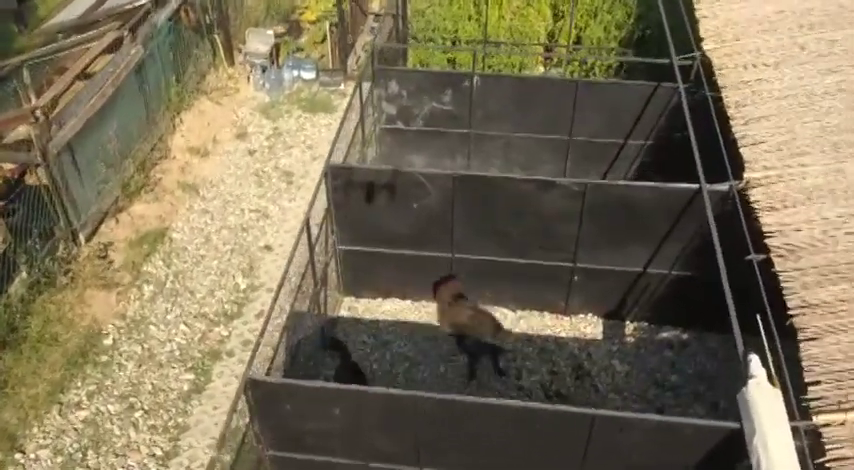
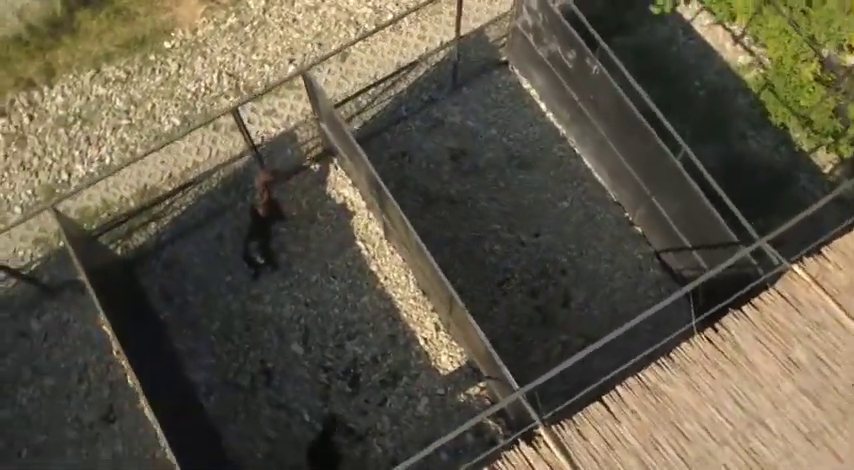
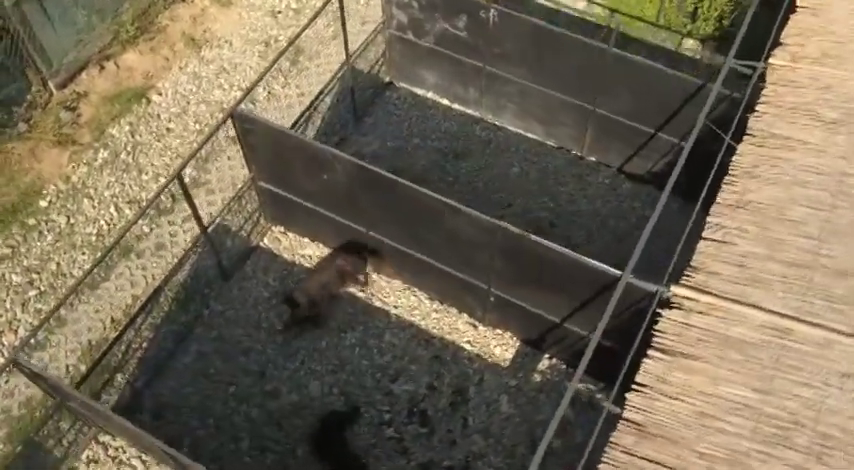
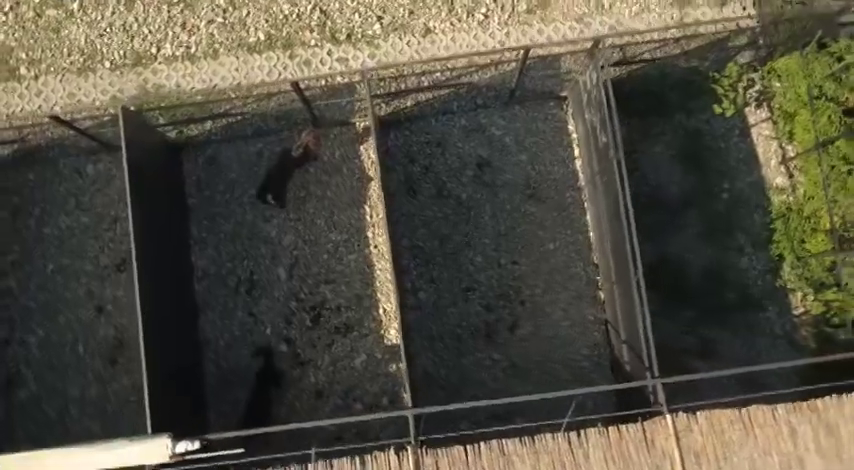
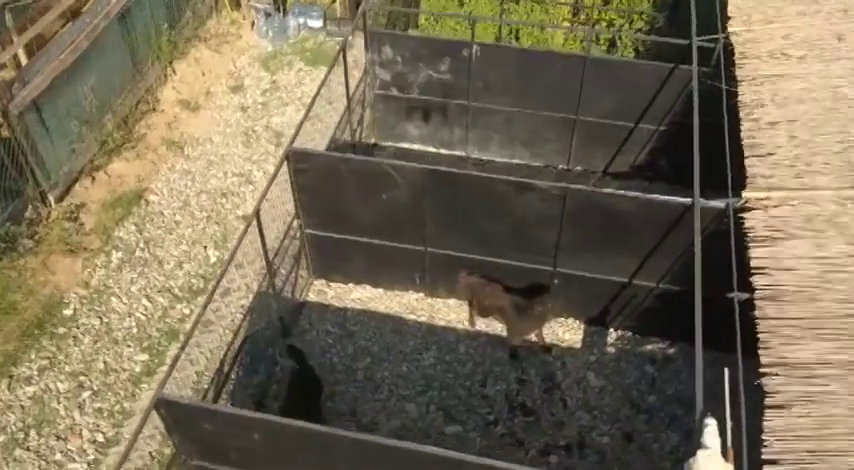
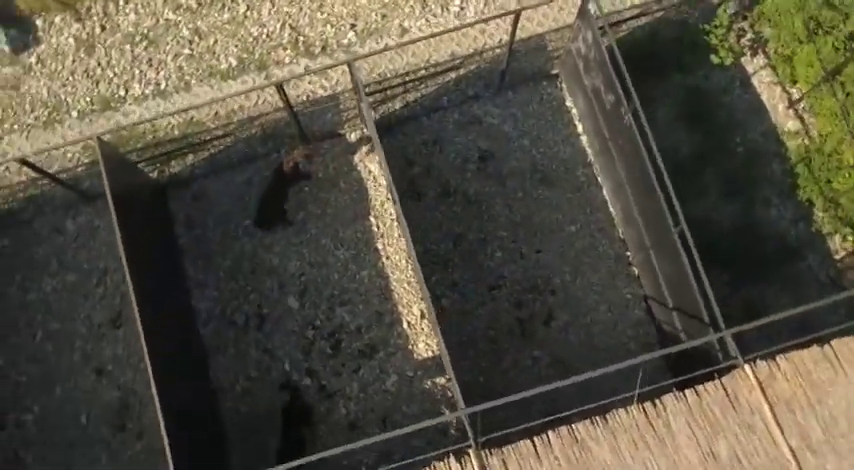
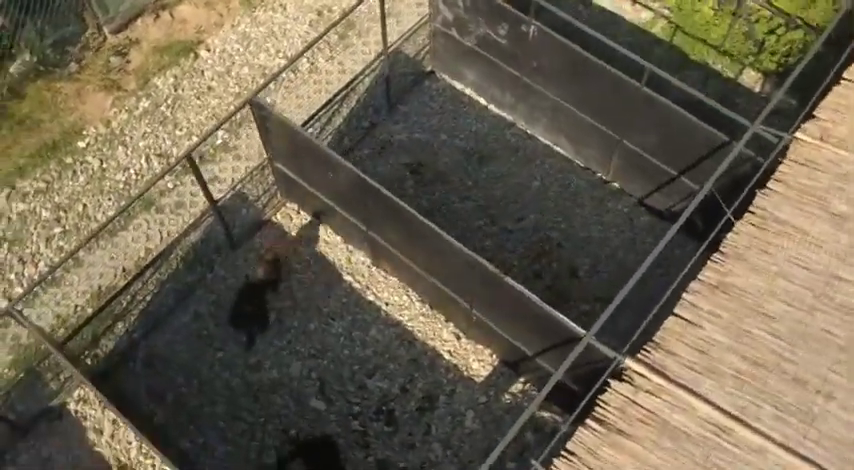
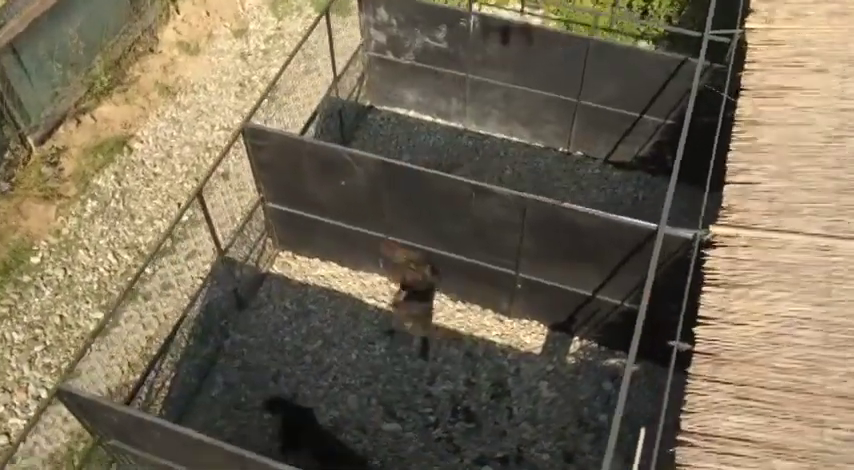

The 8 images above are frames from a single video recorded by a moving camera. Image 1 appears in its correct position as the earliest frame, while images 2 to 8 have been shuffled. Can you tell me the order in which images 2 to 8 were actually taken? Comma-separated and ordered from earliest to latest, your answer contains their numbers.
5, 8, 3, 7, 2, 6, 4
